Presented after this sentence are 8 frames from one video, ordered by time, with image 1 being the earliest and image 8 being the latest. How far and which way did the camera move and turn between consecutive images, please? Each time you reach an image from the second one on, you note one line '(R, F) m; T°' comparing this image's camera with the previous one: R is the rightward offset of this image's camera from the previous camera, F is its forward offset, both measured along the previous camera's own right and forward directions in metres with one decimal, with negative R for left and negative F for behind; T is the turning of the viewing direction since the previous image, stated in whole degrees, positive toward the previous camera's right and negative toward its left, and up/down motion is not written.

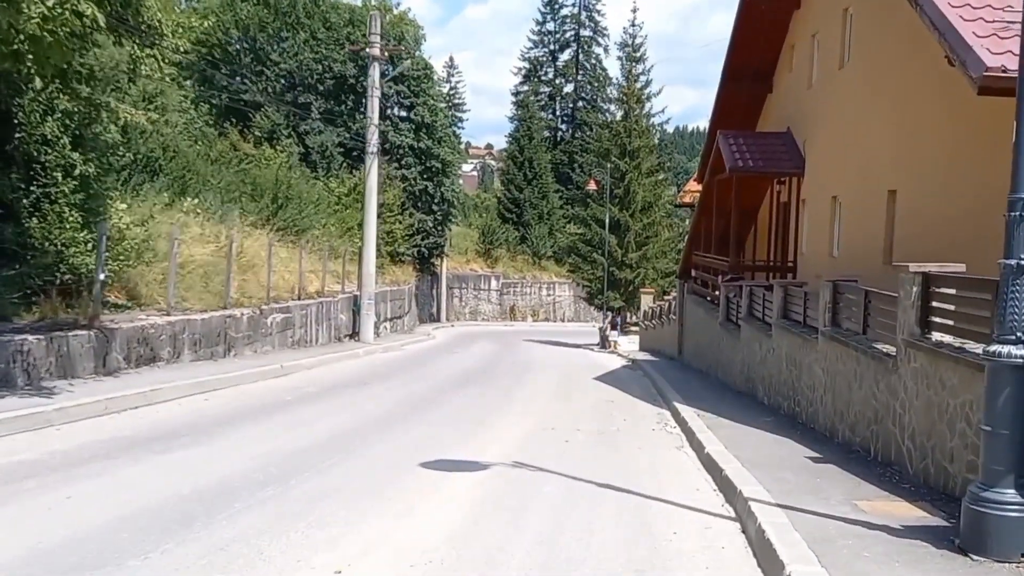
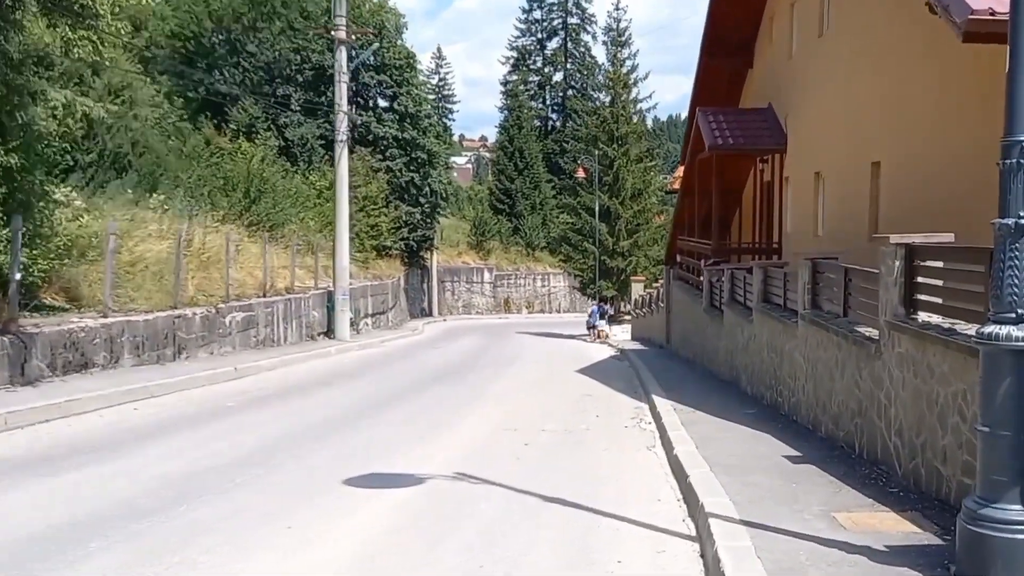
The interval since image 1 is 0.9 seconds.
(+0.4, +0.8) m; 0°
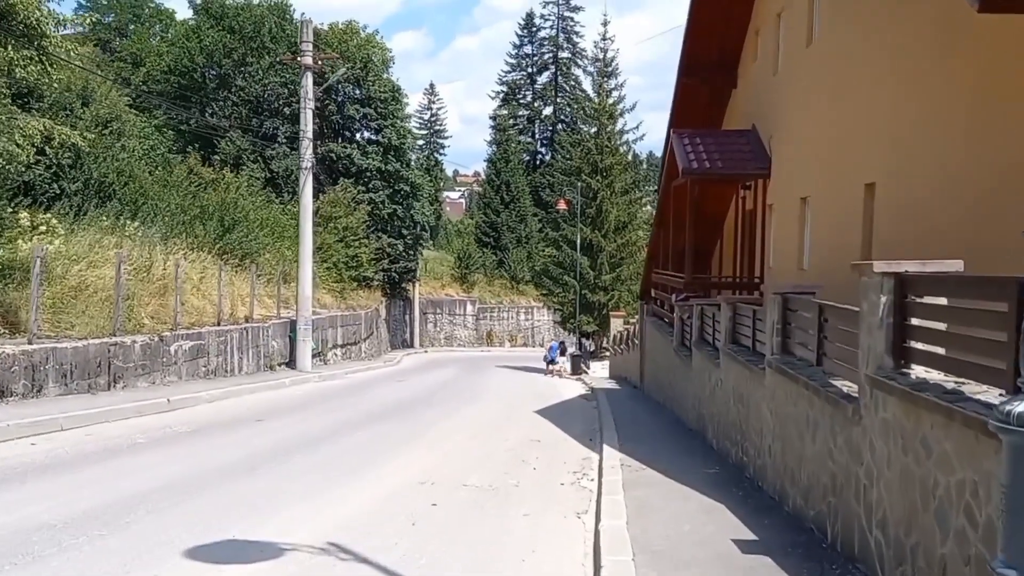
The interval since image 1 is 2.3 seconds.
(+0.5, +1.4) m; +1°
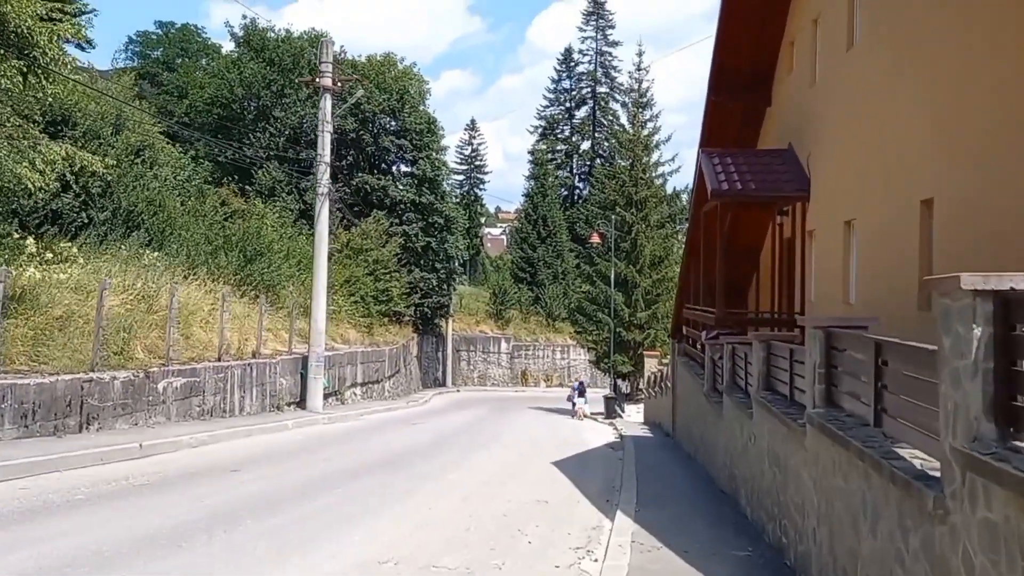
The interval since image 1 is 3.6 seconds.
(+0.4, +1.6) m; -2°
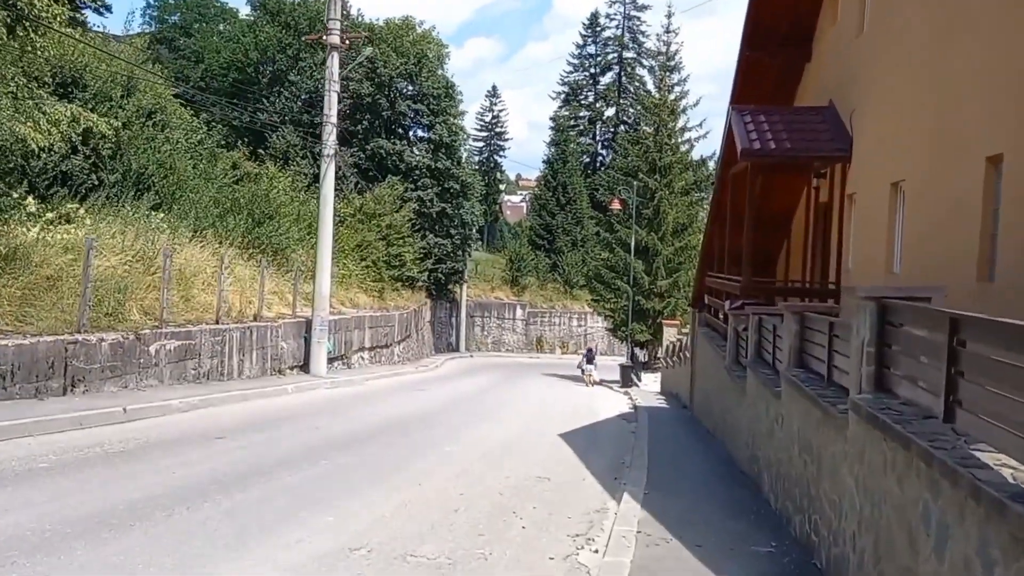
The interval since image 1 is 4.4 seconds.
(+0.1, +0.8) m; -1°
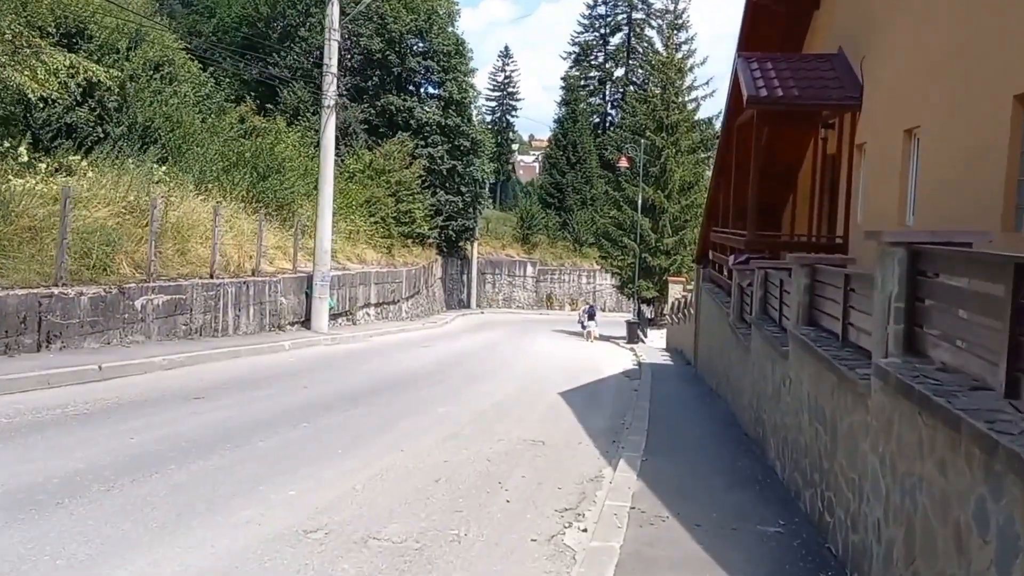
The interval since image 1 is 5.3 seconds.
(+0.2, +0.8) m; -1°
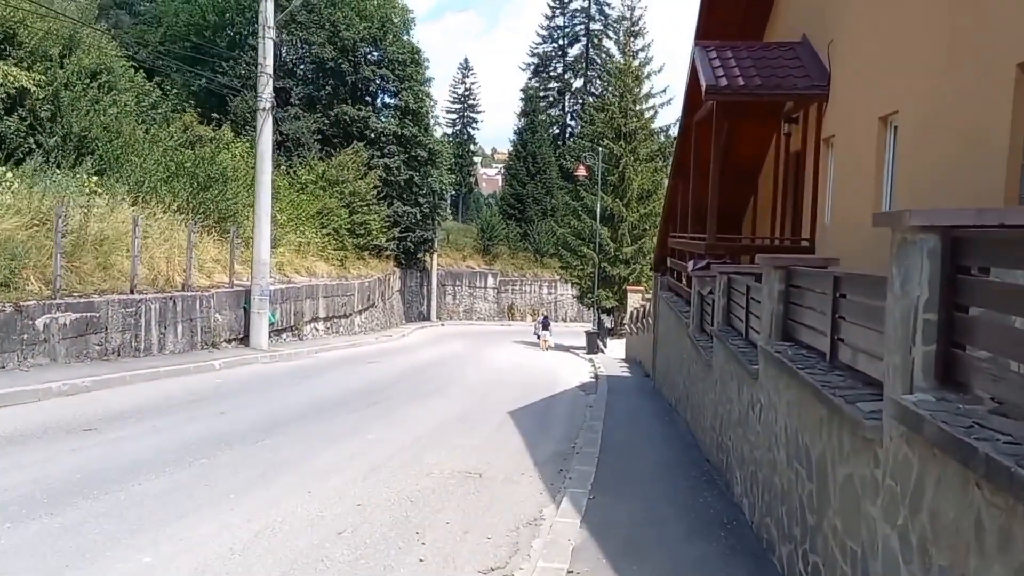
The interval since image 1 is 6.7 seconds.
(+0.3, +1.3) m; +2°
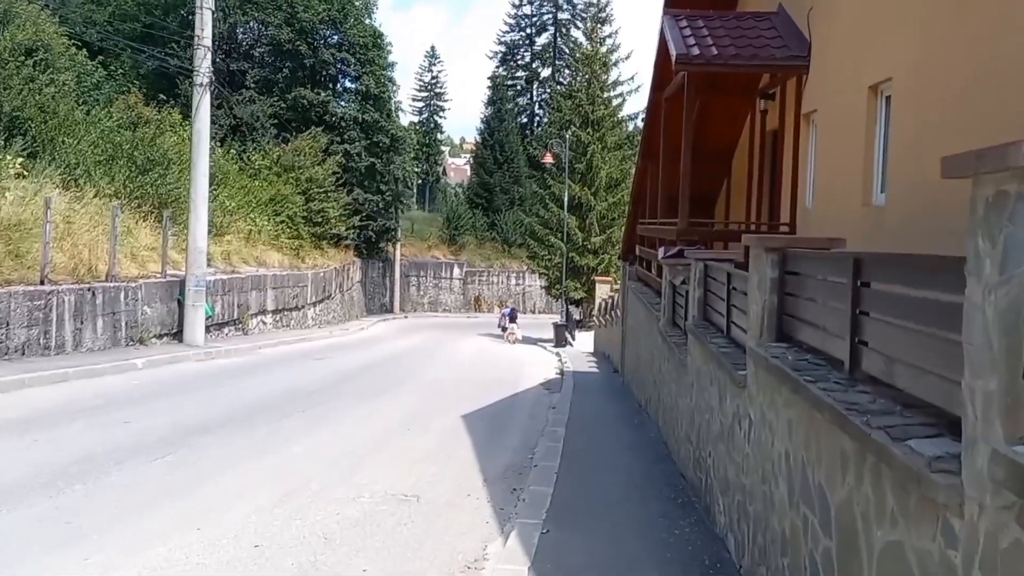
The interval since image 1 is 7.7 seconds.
(+0.2, +1.2) m; +2°
